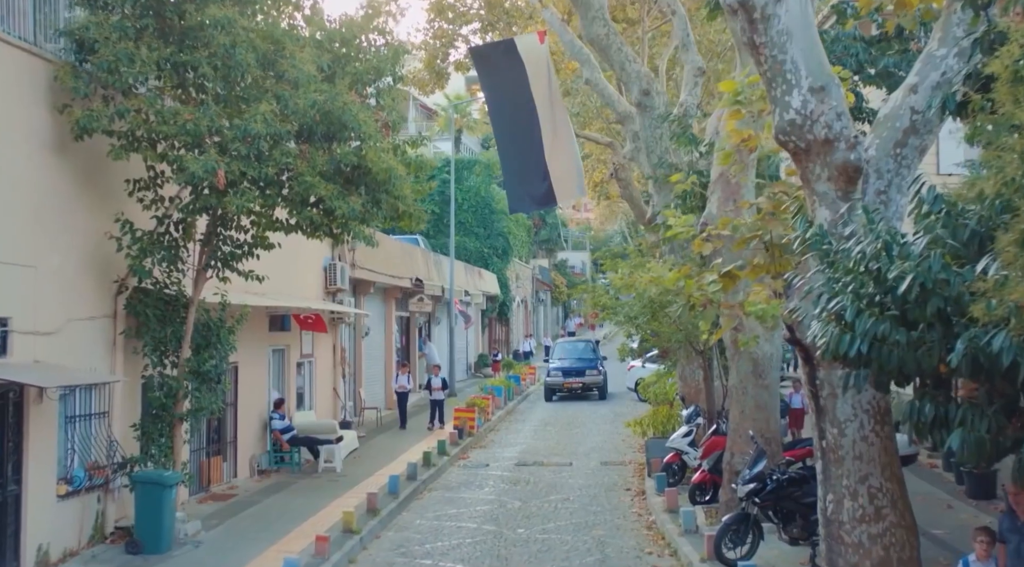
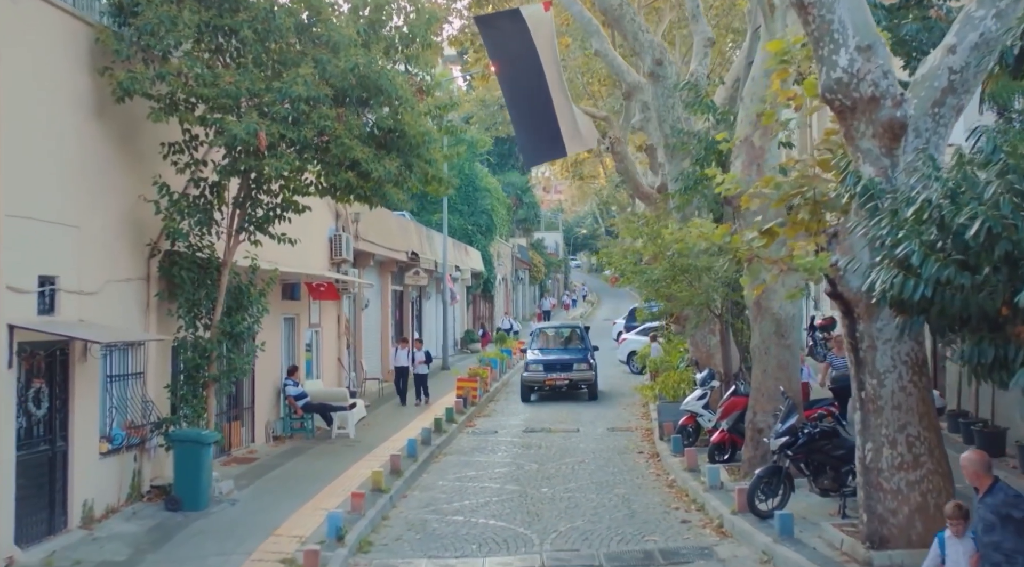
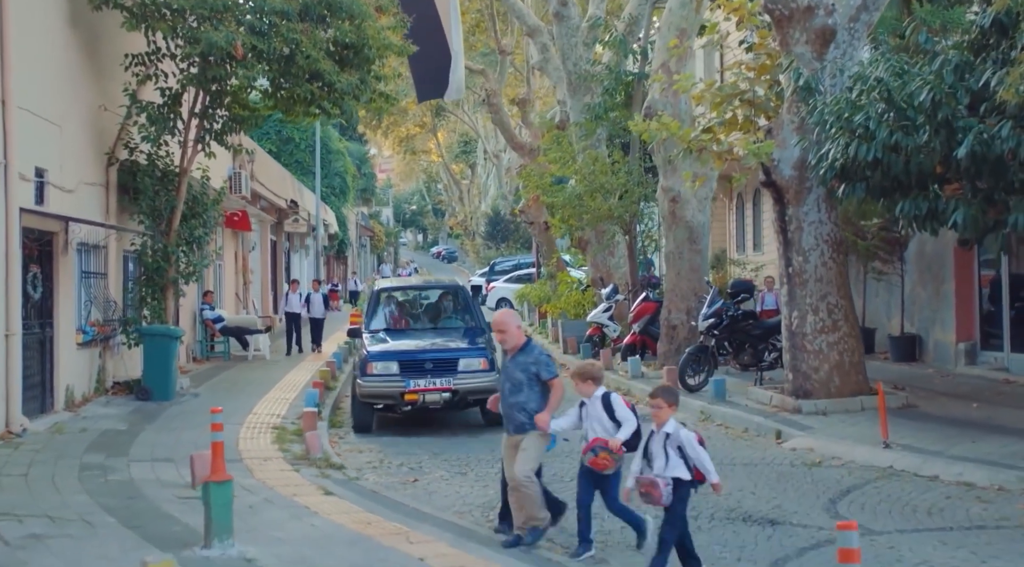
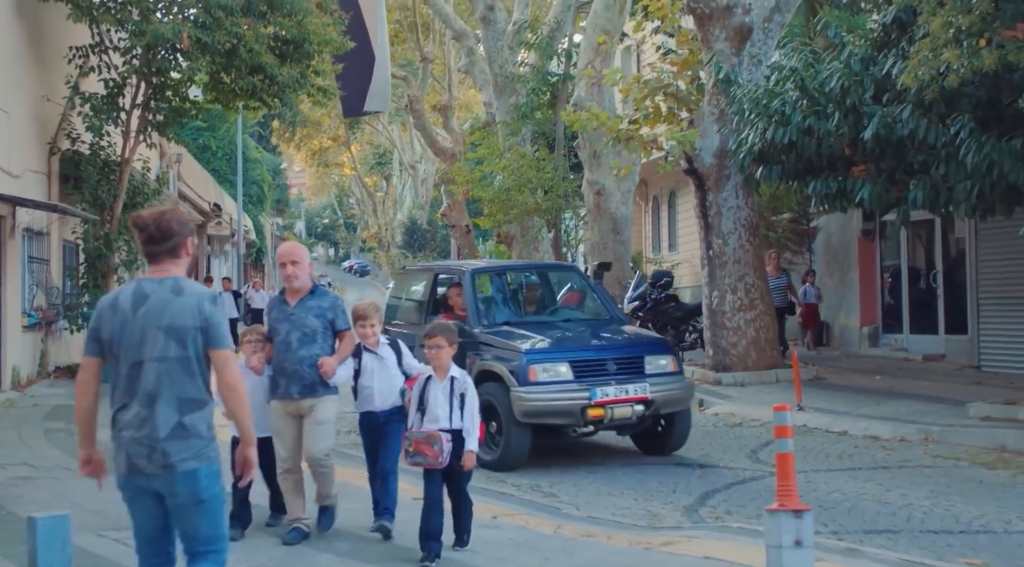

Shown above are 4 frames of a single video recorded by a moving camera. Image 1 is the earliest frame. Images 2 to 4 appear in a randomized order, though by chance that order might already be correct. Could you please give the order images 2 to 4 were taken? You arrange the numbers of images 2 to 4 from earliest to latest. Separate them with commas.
2, 3, 4
